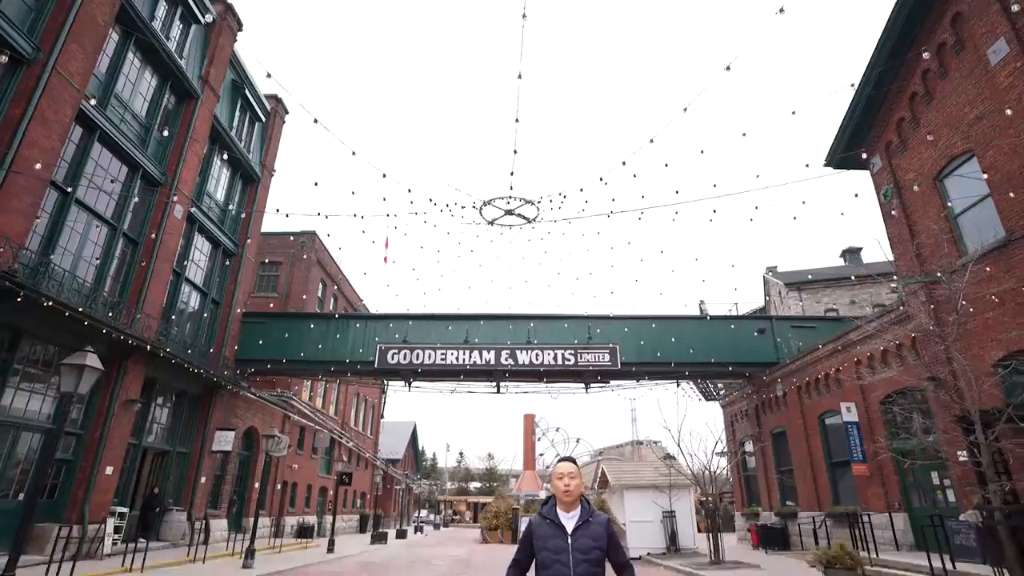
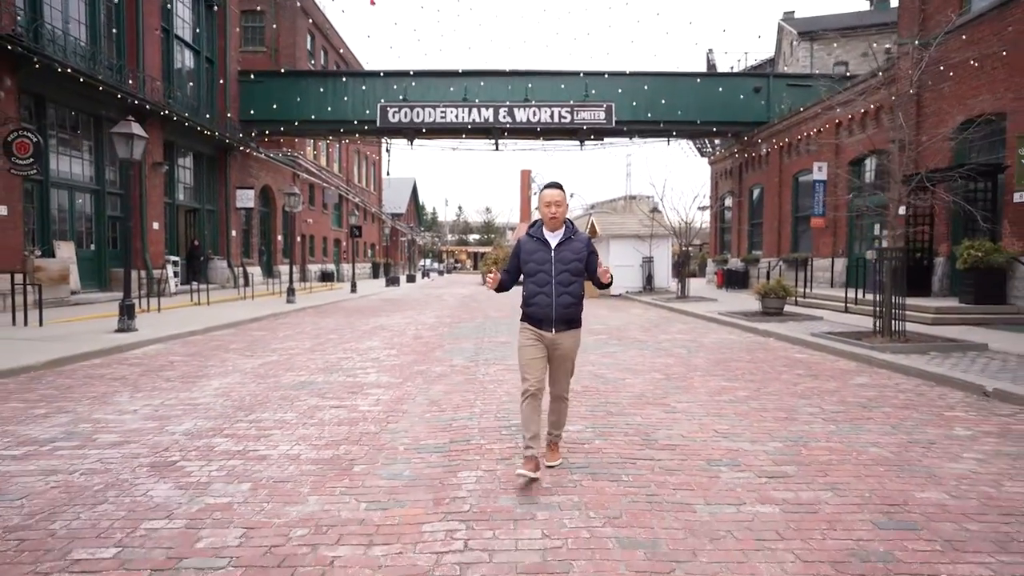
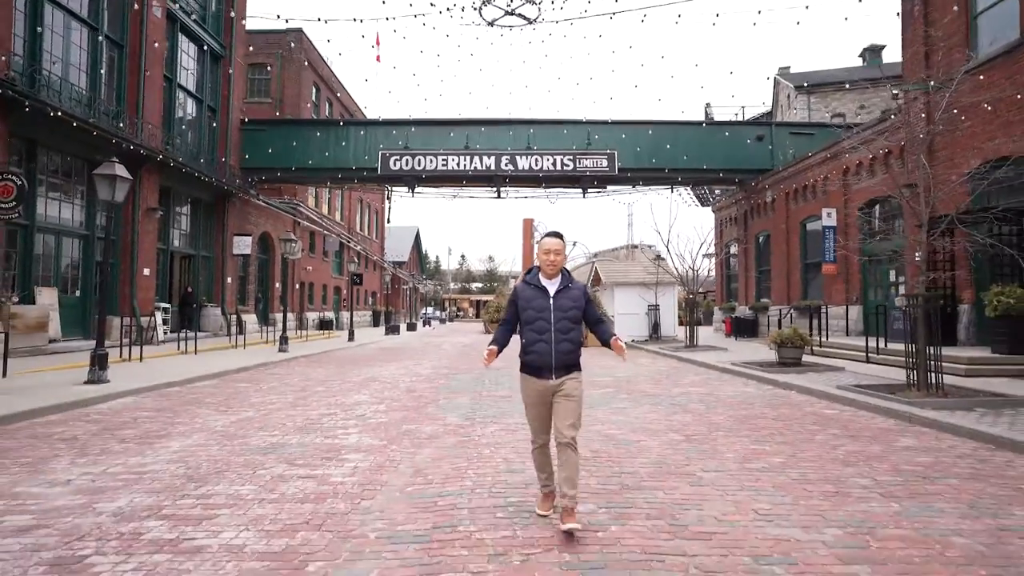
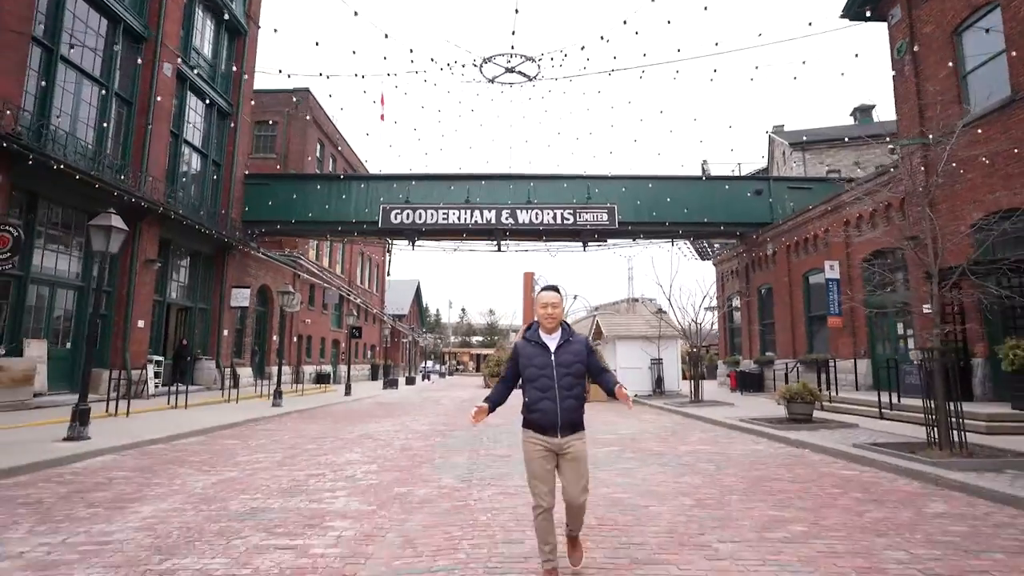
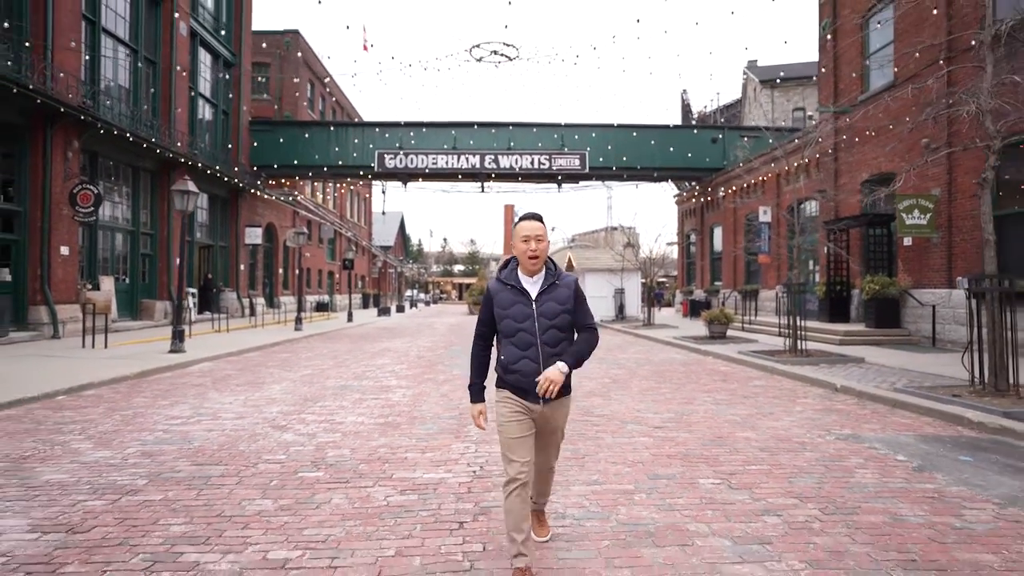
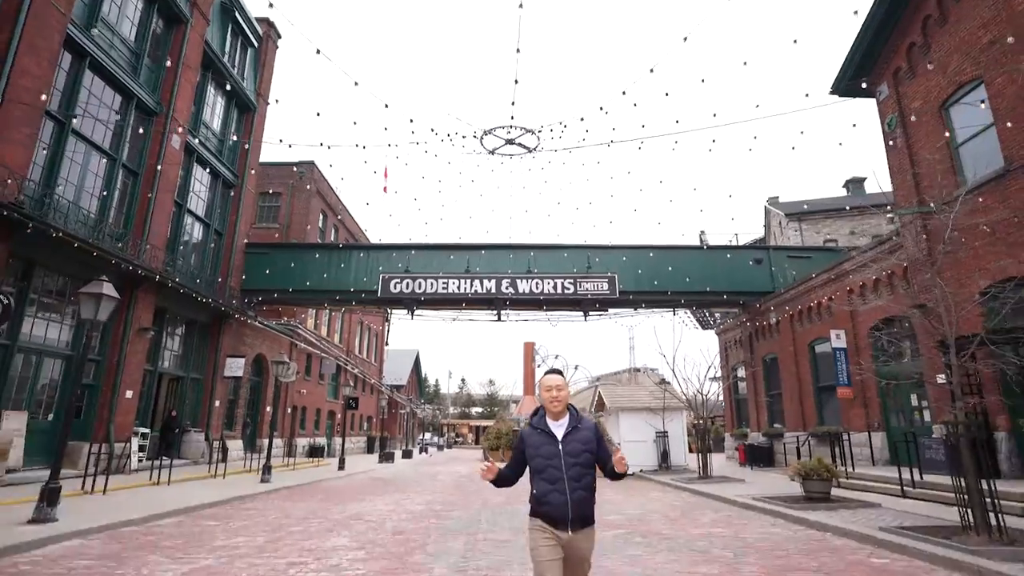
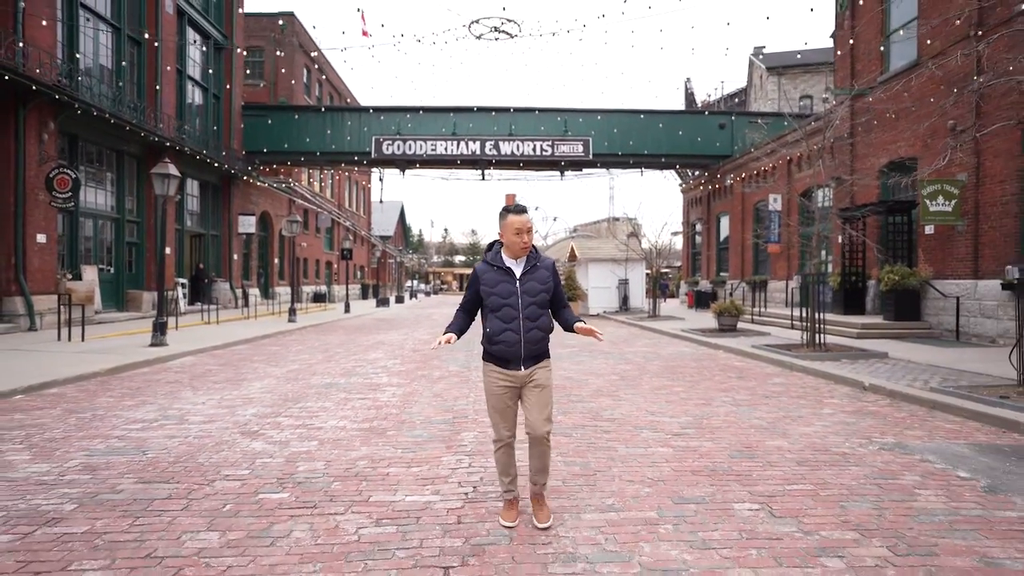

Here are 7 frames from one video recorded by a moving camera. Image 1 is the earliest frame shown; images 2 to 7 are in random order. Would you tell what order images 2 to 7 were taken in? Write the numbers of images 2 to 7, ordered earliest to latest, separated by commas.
6, 4, 3, 2, 7, 5
